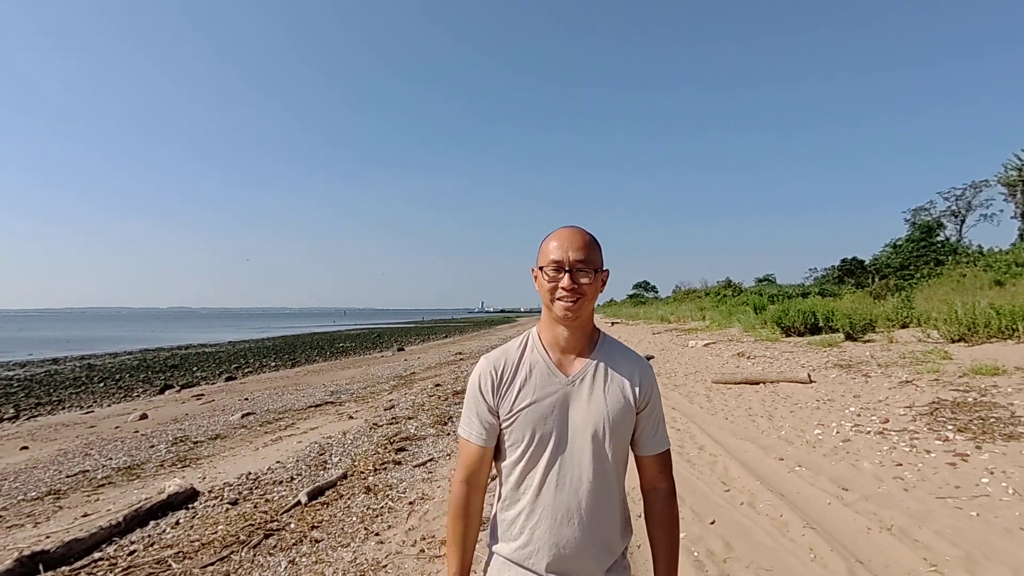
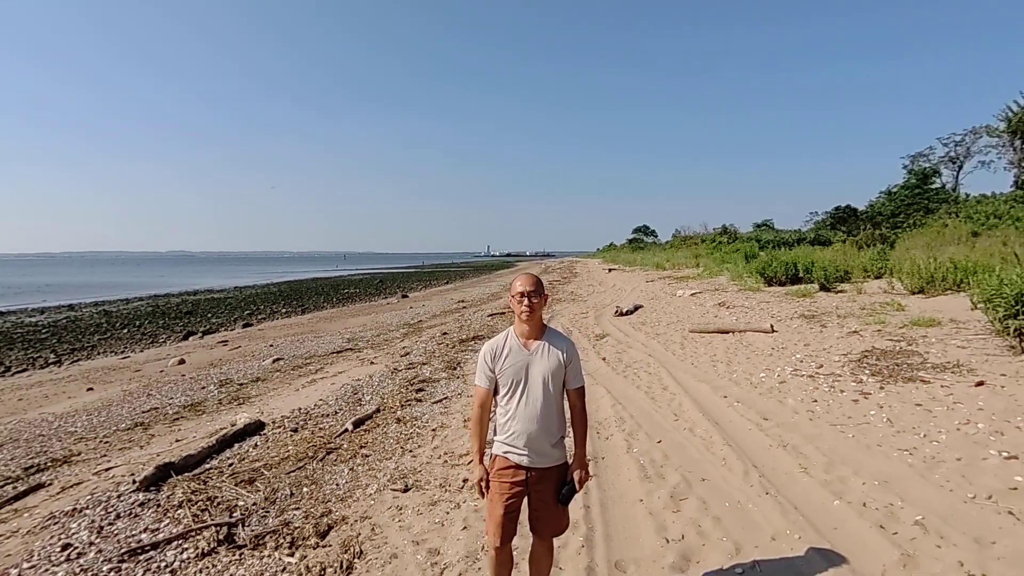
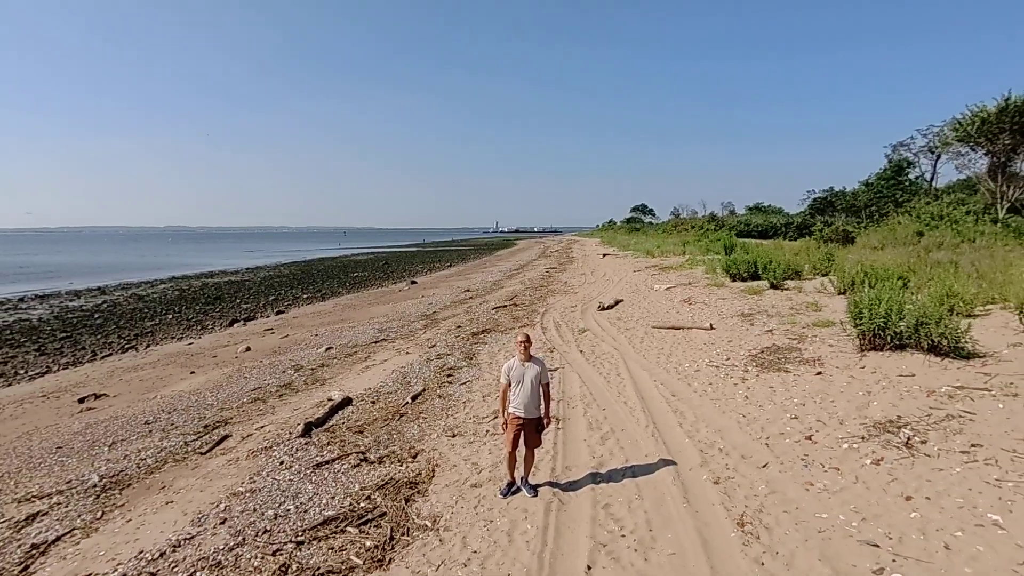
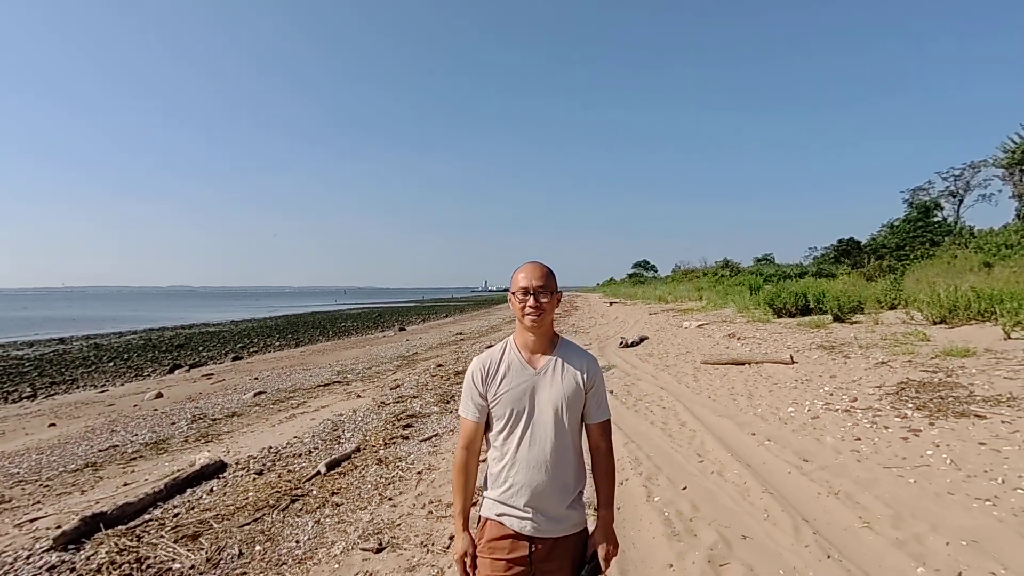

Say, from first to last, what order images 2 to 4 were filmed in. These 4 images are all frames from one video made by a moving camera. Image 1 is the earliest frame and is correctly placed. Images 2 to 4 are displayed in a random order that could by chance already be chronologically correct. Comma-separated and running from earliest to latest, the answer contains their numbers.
4, 2, 3
